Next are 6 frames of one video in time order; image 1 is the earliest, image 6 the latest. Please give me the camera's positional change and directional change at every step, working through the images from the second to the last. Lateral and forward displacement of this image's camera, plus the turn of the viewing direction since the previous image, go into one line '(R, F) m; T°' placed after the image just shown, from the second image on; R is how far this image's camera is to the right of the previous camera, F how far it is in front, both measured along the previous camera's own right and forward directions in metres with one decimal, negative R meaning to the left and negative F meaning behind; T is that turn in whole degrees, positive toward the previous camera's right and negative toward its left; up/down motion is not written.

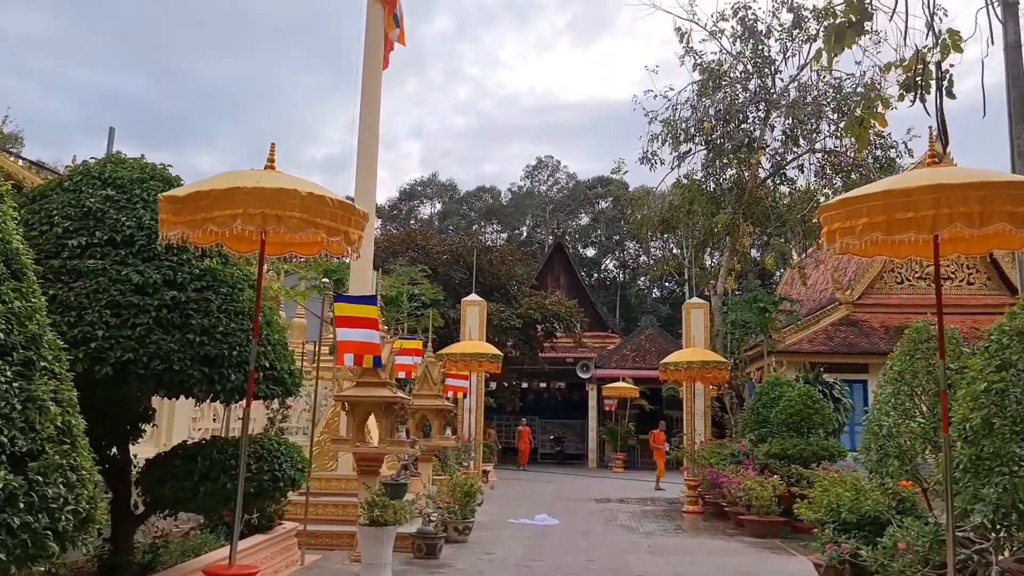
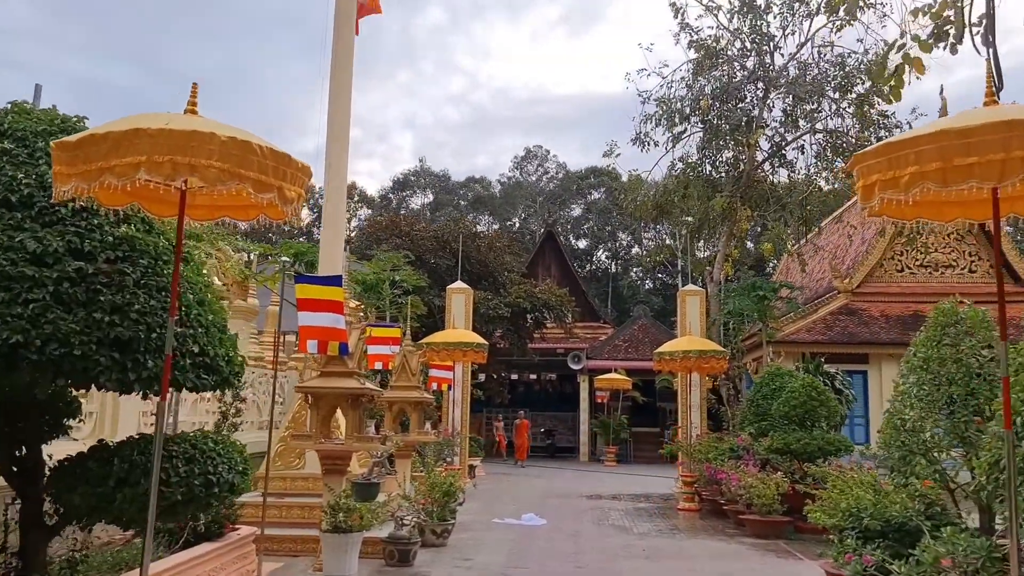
(+0.1, +0.7) m; +1°
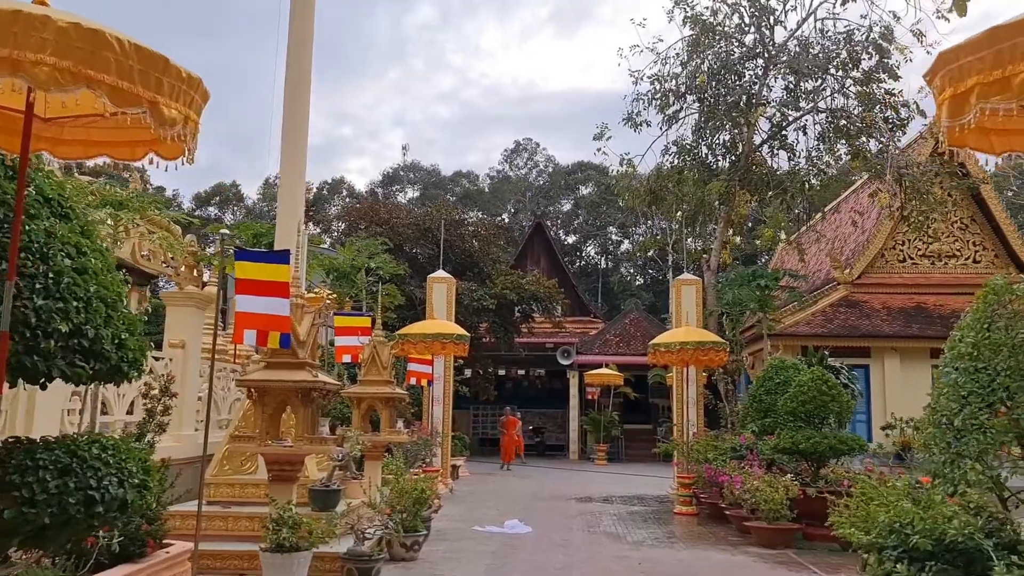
(+0.1, +0.9) m; +1°
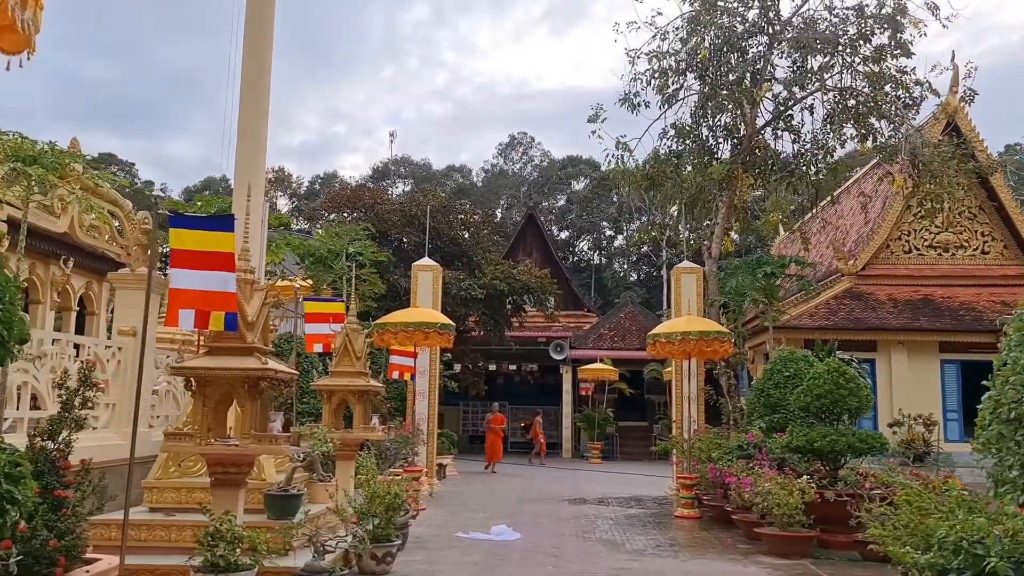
(+0.1, +0.8) m; 0°
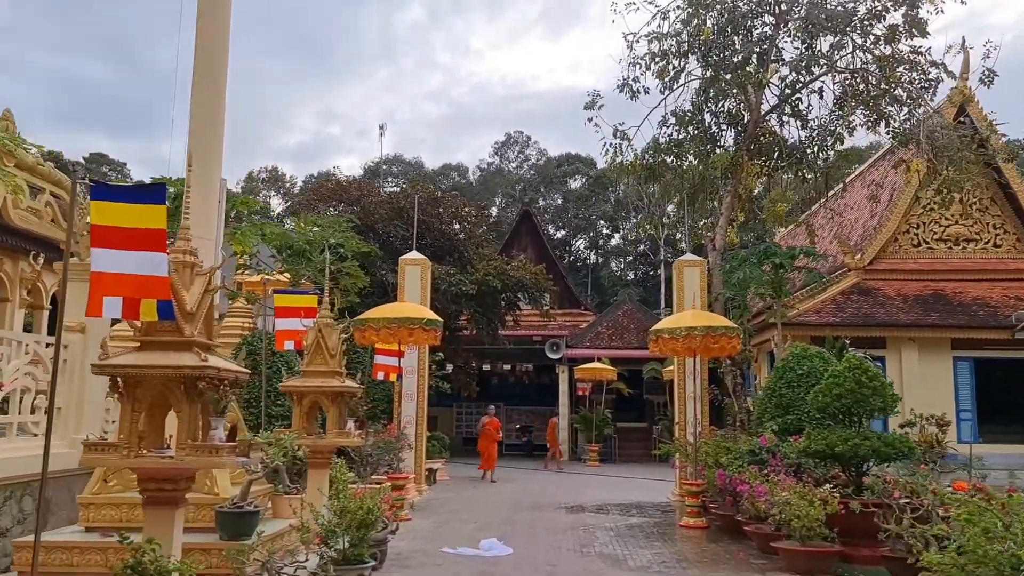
(+0.1, +0.7) m; 0°
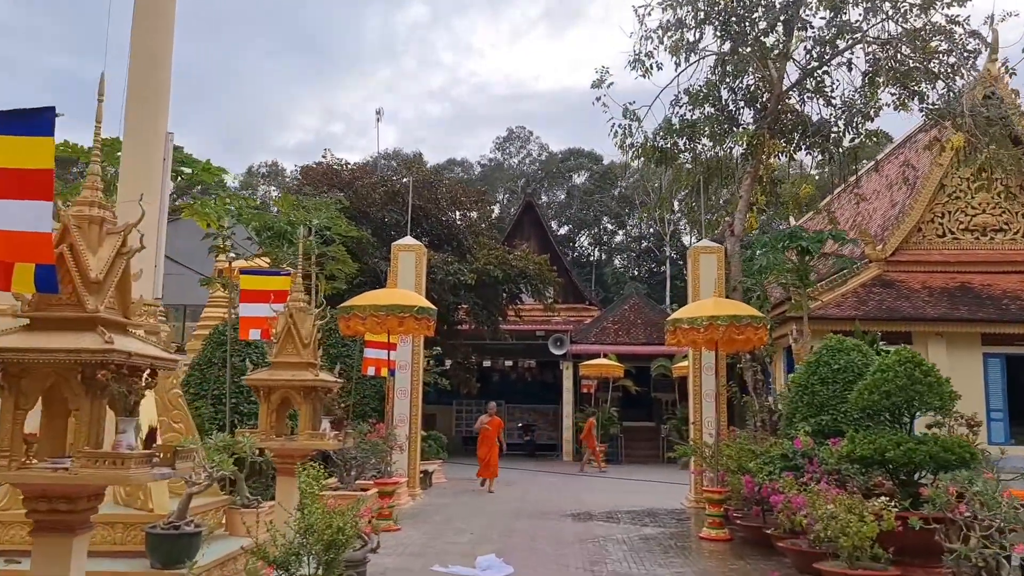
(0.0, +0.9) m; 0°
